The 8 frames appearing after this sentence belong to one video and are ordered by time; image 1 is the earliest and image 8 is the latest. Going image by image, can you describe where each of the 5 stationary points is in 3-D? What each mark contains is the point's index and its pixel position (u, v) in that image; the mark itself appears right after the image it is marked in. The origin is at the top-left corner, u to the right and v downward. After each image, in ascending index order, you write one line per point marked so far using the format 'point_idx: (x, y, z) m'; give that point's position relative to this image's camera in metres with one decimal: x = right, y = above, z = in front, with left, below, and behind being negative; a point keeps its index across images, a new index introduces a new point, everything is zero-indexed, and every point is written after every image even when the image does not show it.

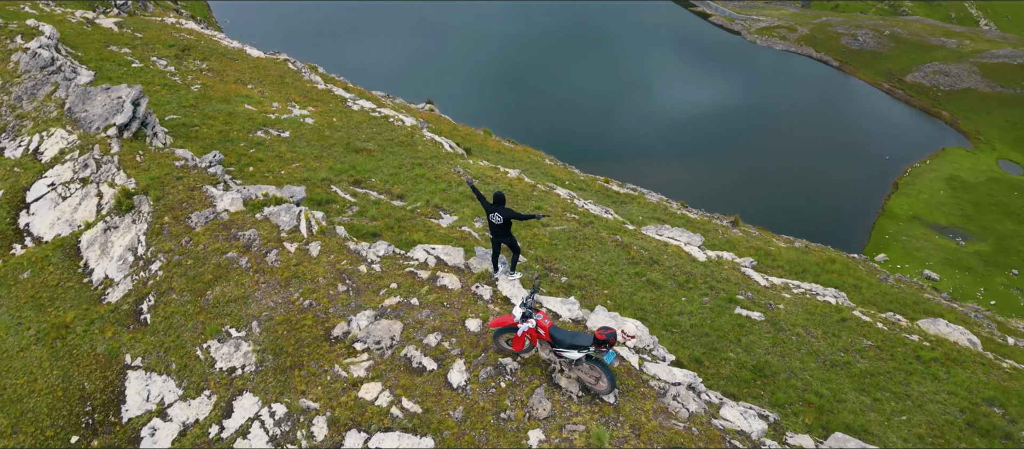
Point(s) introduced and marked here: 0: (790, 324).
0: (+7.2, -2.6, +18.7) m
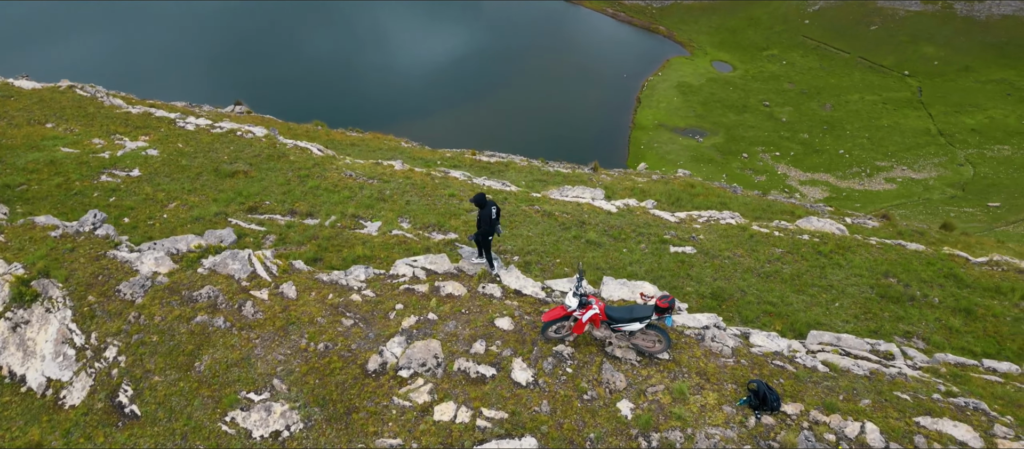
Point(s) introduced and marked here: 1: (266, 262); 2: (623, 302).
0: (+6.2, -0.8, +21.6) m
1: (-6.0, -1.0, +18.7) m
2: (+2.9, -1.9, +15.9) m
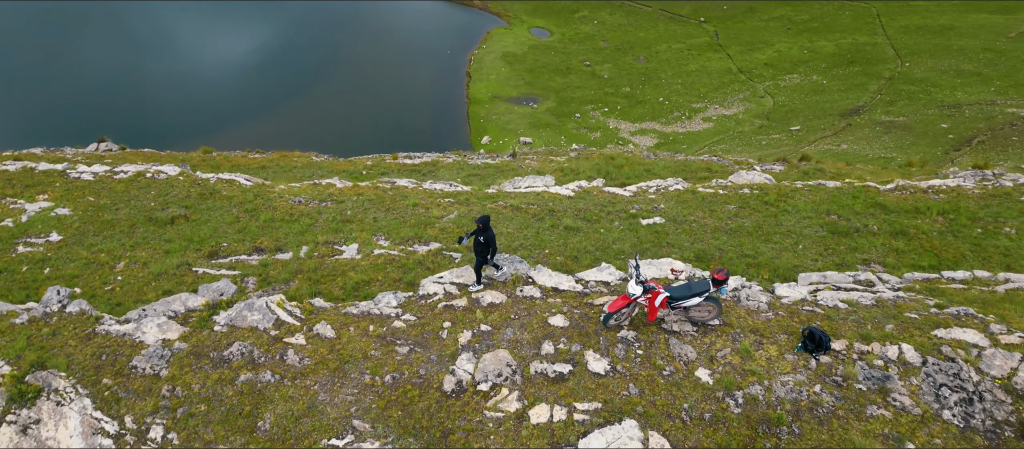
0: (+5.6, +0.3, +23.6) m
1: (-5.5, -2.1, +18.3) m
2: (+3.8, -1.4, +17.4) m
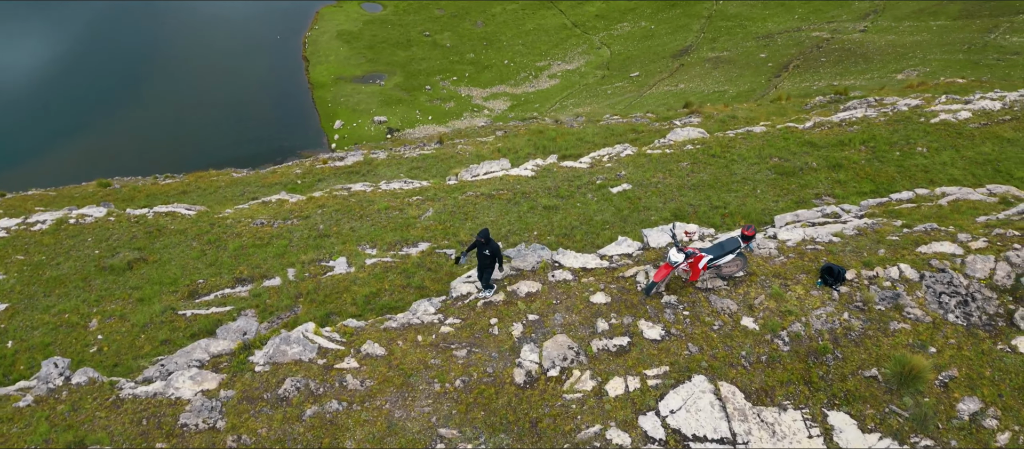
0: (+4.7, +1.6, +25.2) m
1: (-4.6, -2.7, +18.0) m
2: (+4.4, -0.5, +18.9) m
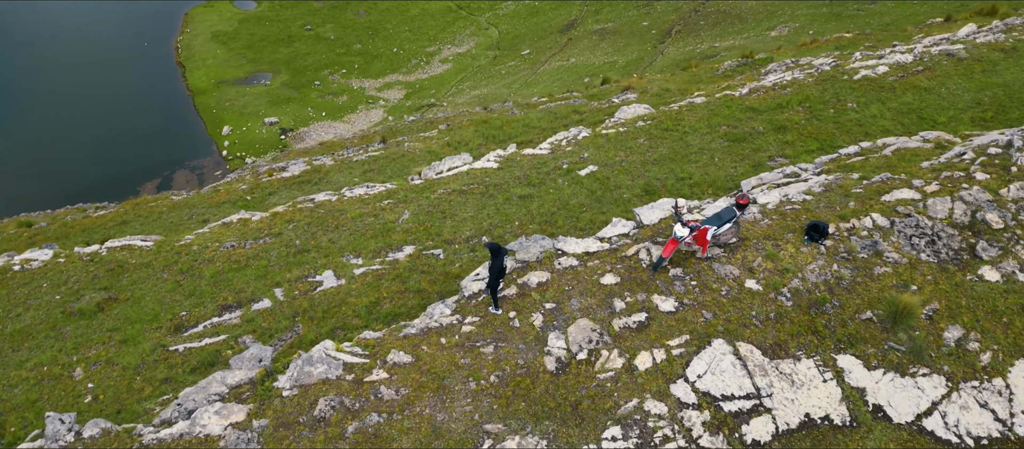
0: (+3.5, +2.3, +26.1) m
1: (-4.2, -3.0, +17.9) m
2: (+4.4, +0.2, +19.9) m
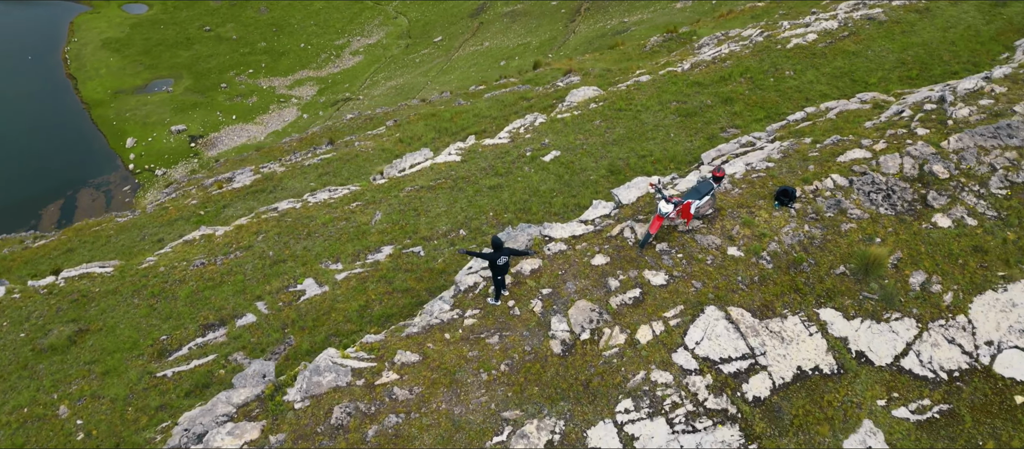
0: (+2.2, +3.0, +26.7) m
1: (-4.2, -3.2, +18.0) m
2: (+3.8, +0.8, +20.7) m
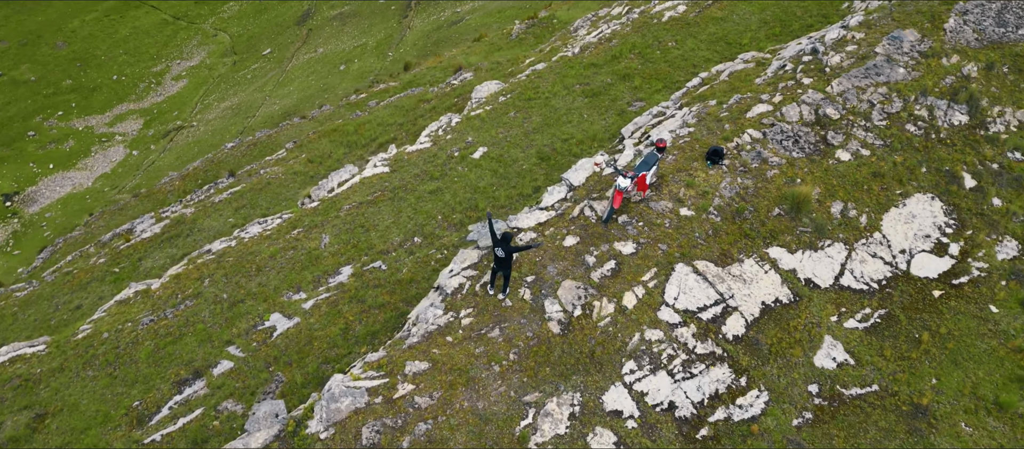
0: (-0.7, +3.3, +27.8) m
1: (-4.1, -3.8, +18.2) m
2: (+2.4, +1.5, +22.3) m
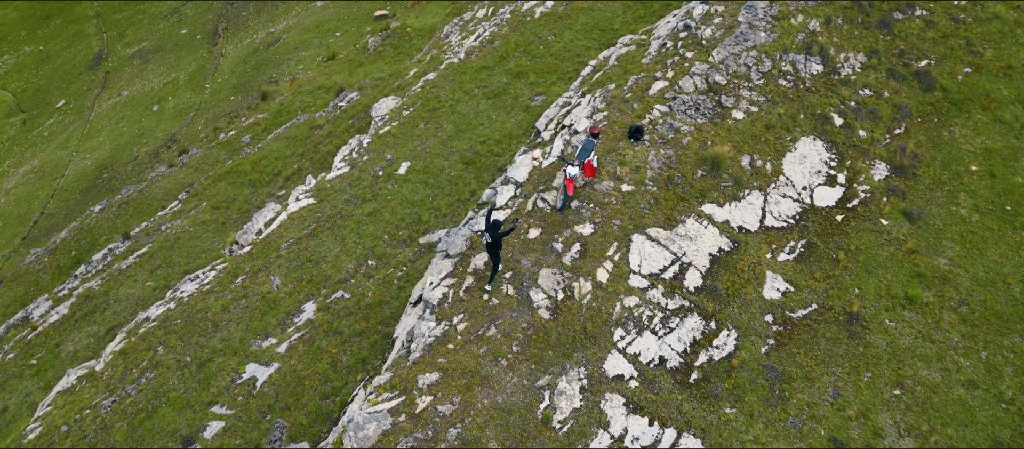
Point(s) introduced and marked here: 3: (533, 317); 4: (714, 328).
0: (-3.9, +2.9, +28.5) m
1: (-3.8, -4.6, +18.5) m
2: (+0.6, +1.8, +23.8) m
3: (+0.5, -2.5, +19.5) m
4: (+5.4, -2.8, +19.6) m
